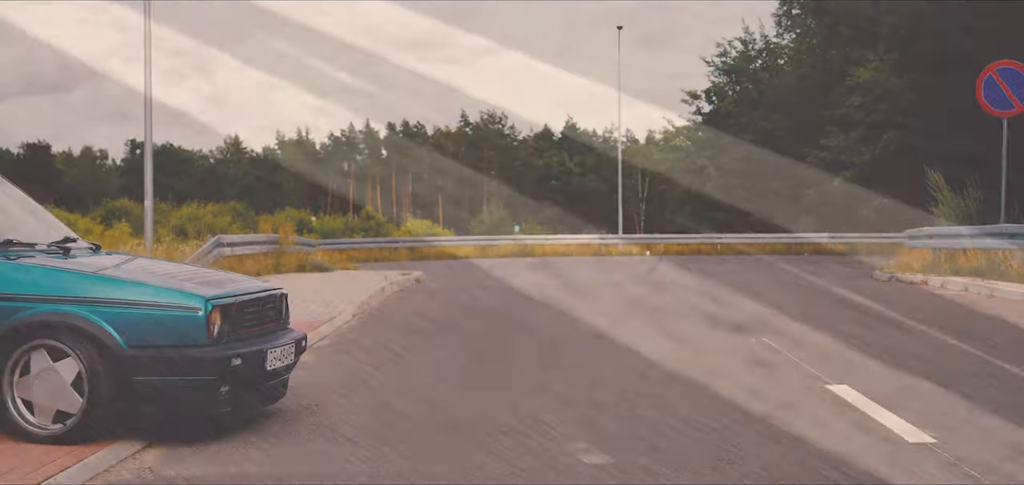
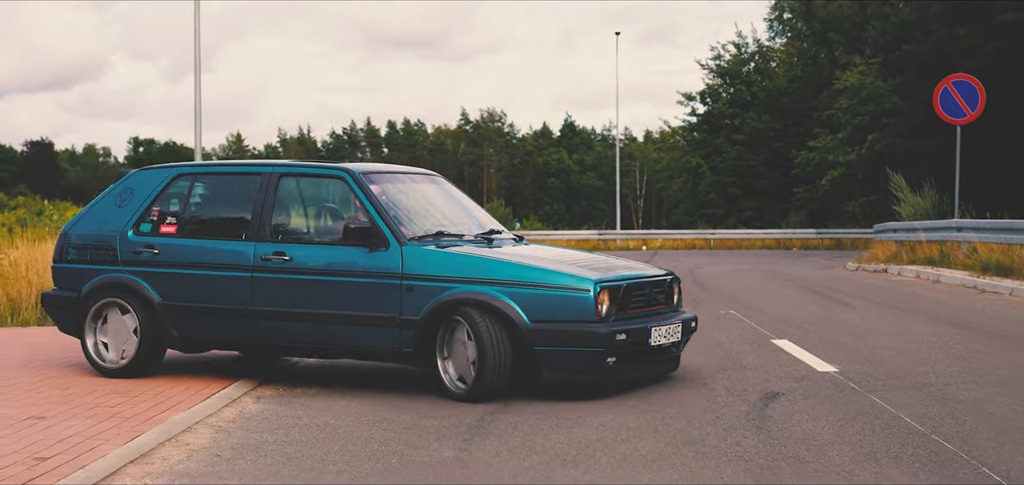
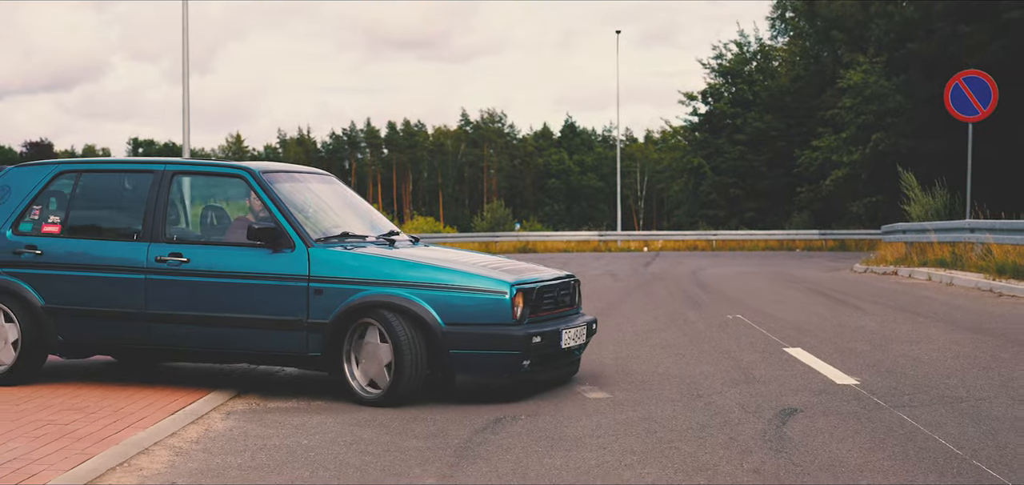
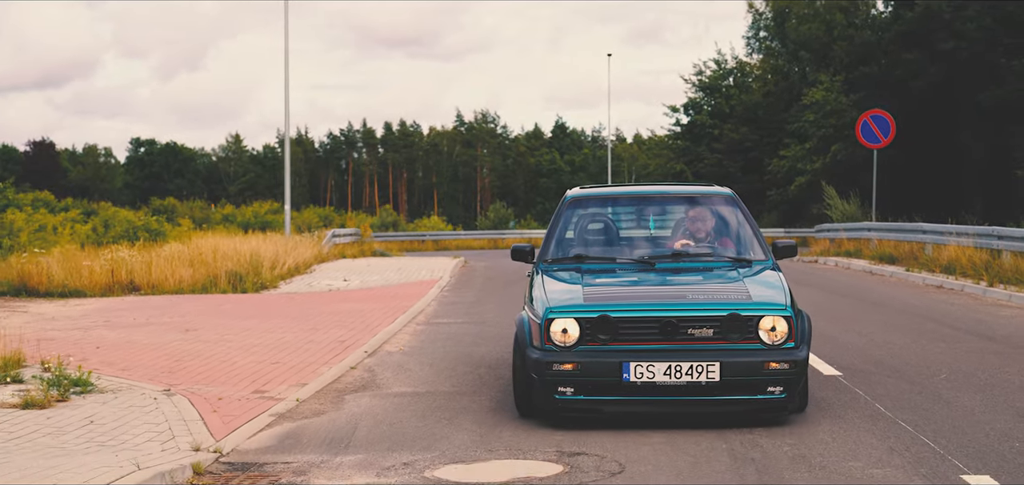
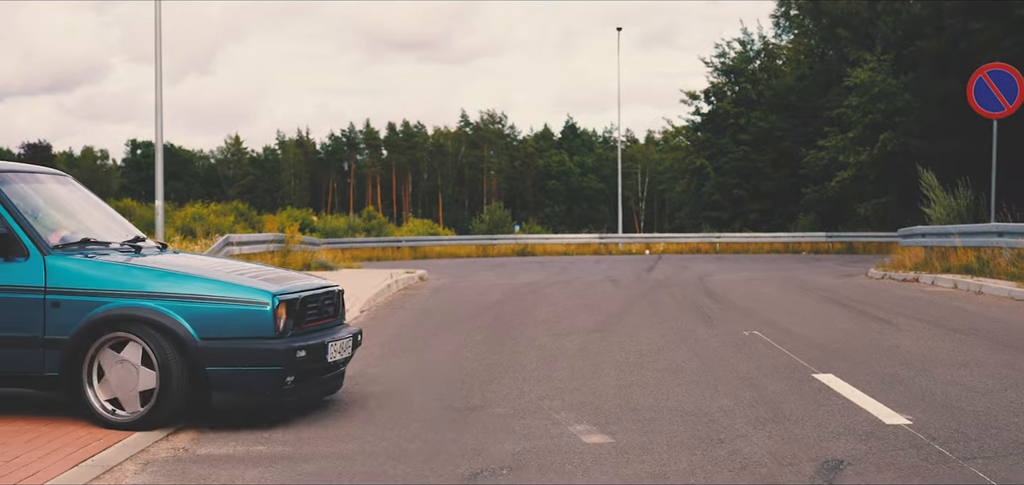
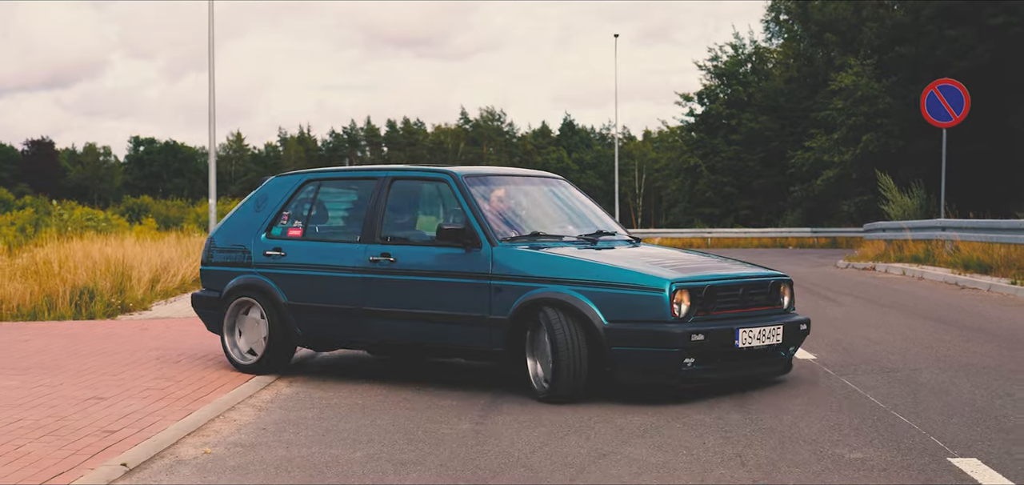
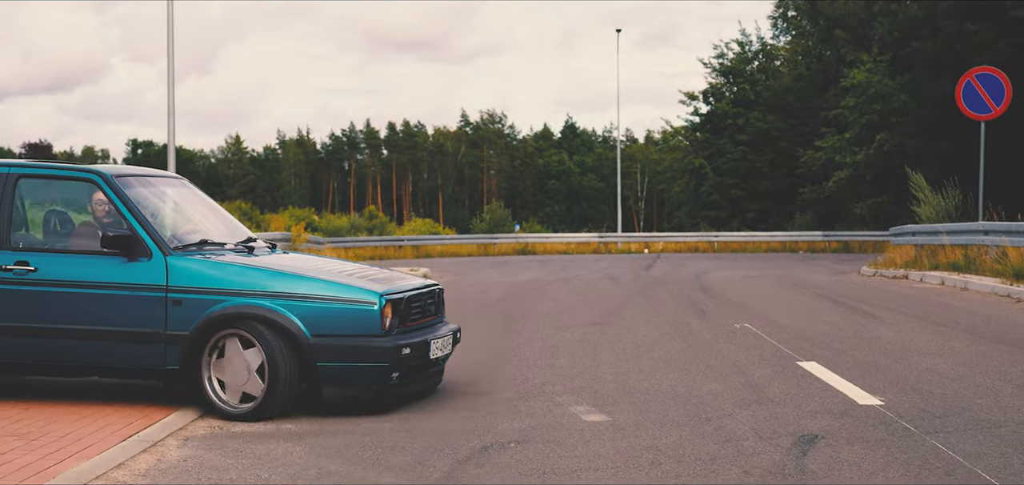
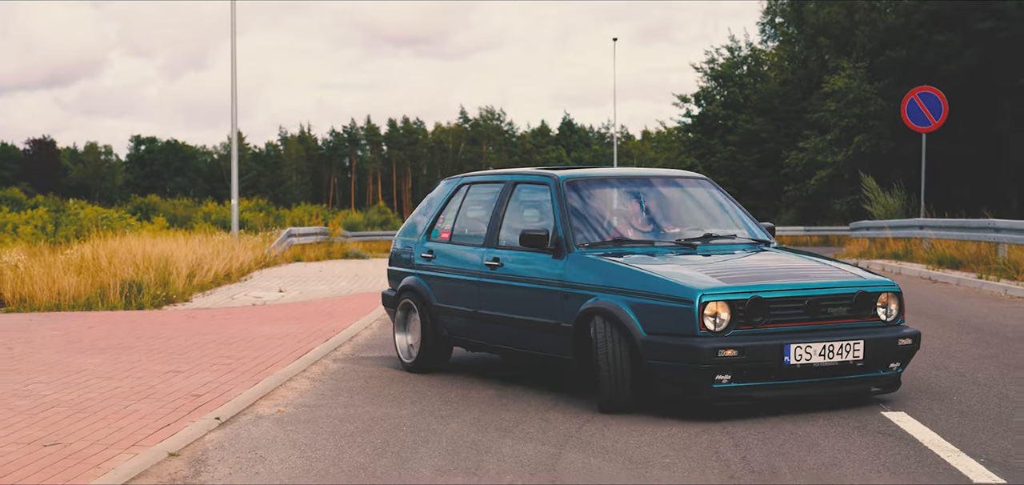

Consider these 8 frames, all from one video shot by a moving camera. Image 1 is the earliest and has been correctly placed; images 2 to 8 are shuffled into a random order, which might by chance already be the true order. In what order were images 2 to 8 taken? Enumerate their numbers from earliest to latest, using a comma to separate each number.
5, 7, 3, 2, 6, 8, 4
